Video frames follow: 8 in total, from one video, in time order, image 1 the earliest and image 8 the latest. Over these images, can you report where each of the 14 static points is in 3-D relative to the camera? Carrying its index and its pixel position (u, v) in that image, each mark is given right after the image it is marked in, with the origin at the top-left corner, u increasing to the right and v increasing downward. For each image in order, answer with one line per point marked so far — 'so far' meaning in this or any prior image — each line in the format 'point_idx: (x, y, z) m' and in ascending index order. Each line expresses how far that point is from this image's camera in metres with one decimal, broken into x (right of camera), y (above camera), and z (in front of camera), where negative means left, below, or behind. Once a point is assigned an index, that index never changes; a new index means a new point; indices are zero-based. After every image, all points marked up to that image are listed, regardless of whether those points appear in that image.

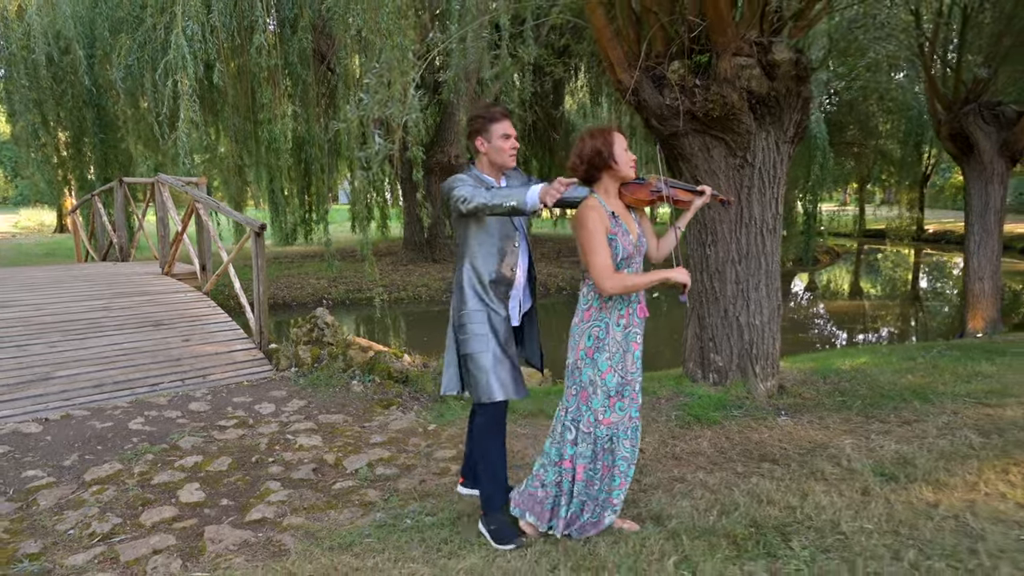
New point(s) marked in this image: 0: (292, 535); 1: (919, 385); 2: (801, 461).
0: (-1.0, -1.1, +3.0) m
1: (+2.8, -0.7, +4.7) m
2: (+1.5, -0.9, +3.5) m
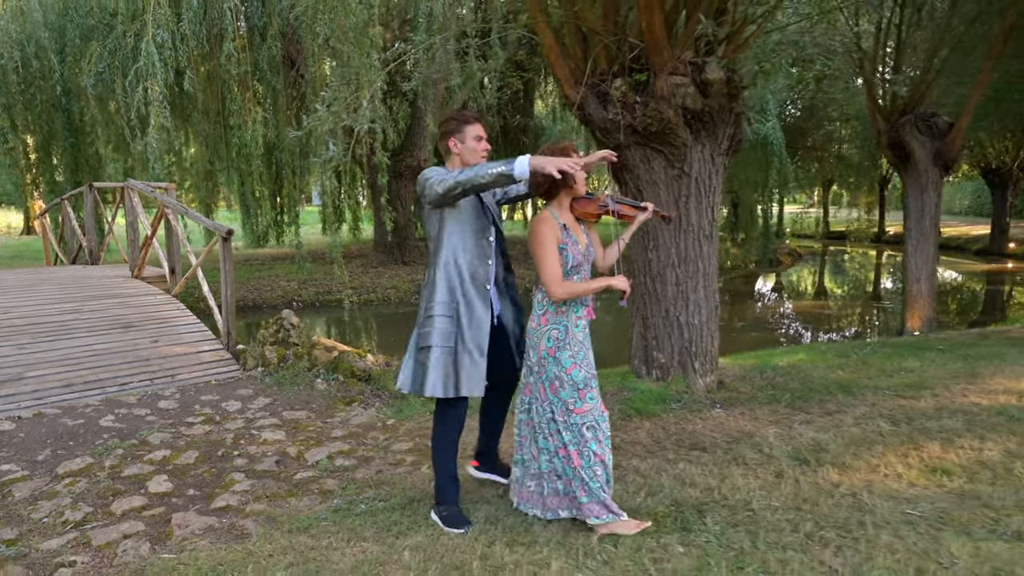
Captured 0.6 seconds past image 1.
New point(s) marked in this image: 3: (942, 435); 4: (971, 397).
0: (-1.2, -1.1, +3.2) m
1: (+2.5, -0.7, +5.1) m
2: (+1.2, -0.9, +3.8) m
3: (+2.4, -0.8, +3.8) m
4: (+3.1, -0.7, +4.5) m
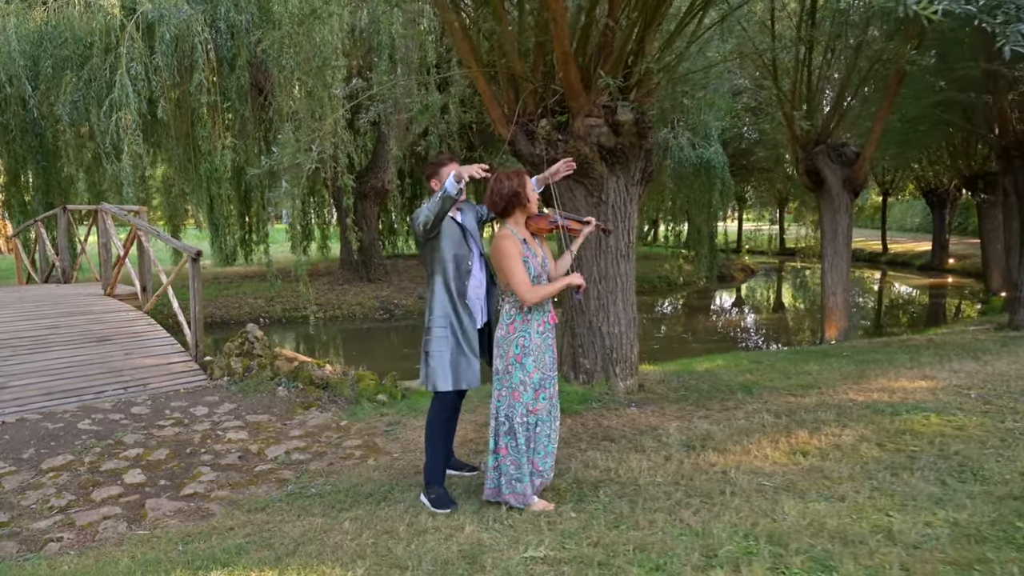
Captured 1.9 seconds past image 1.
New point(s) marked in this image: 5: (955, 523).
0: (-1.6, -1.2, +3.8) m
1: (+2.0, -0.8, +5.8) m
2: (+0.8, -1.0, +4.4) m
3: (+2.0, -0.9, +4.5) m
4: (+2.6, -0.8, +5.2) m
5: (+2.0, -1.0, +3.0) m
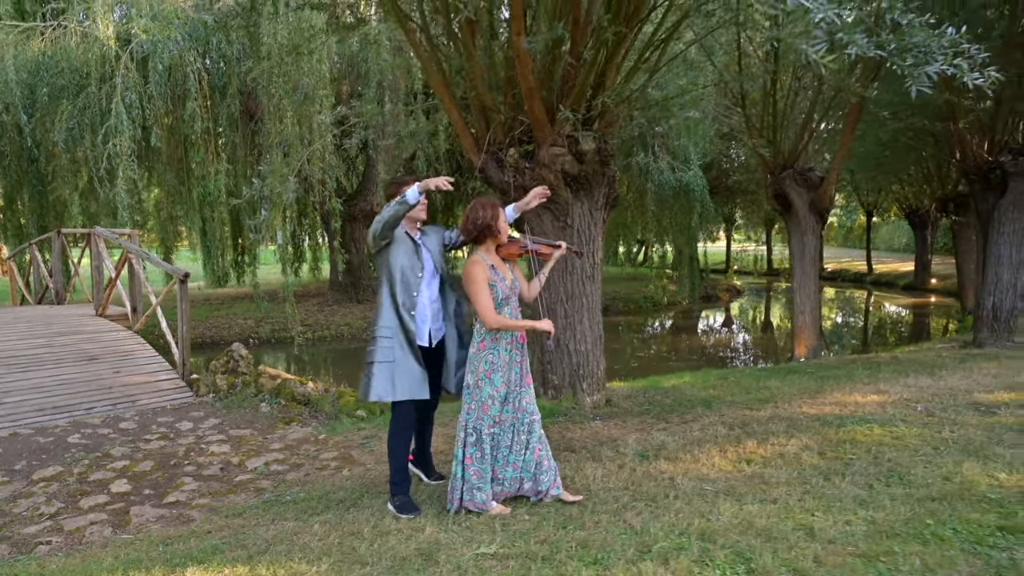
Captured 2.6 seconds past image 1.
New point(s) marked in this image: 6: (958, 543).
0: (-1.9, -1.3, +4.0) m
1: (+1.8, -1.0, +6.0) m
2: (+0.5, -1.1, +4.7) m
3: (+1.8, -1.0, +4.8) m
4: (+2.4, -1.0, +5.5) m
5: (+1.7, -1.1, +3.3) m
6: (+2.0, -1.1, +3.0) m
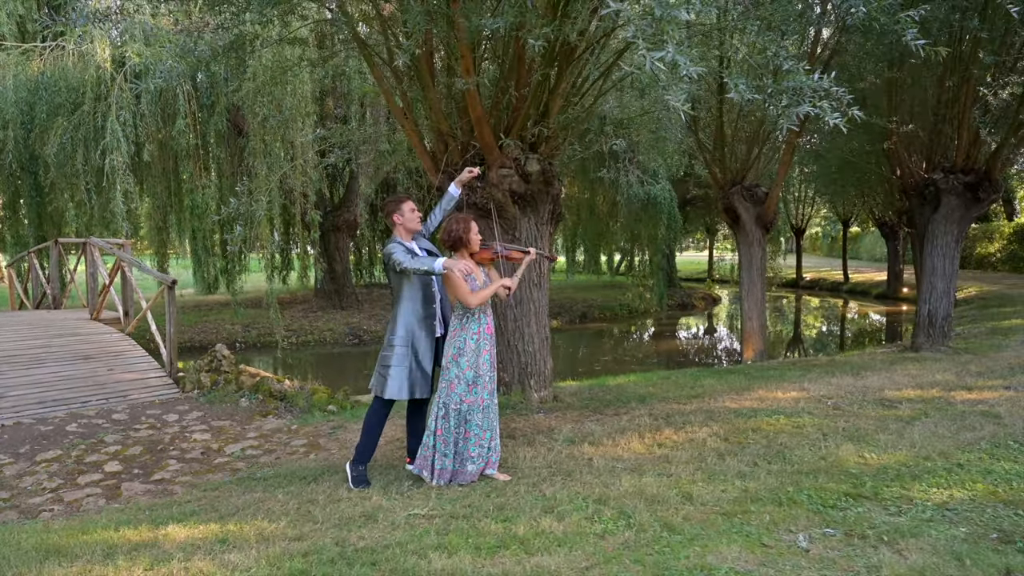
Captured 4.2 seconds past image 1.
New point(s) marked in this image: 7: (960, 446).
0: (-2.3, -1.3, +4.6) m
1: (+1.4, -1.0, +6.7) m
2: (+0.1, -1.2, +5.3) m
3: (+1.4, -1.1, +5.4) m
4: (+1.9, -1.0, +6.2) m
5: (+1.3, -1.2, +3.9) m
6: (+1.6, -1.2, +3.7) m
7: (+3.1, -1.1, +4.7) m
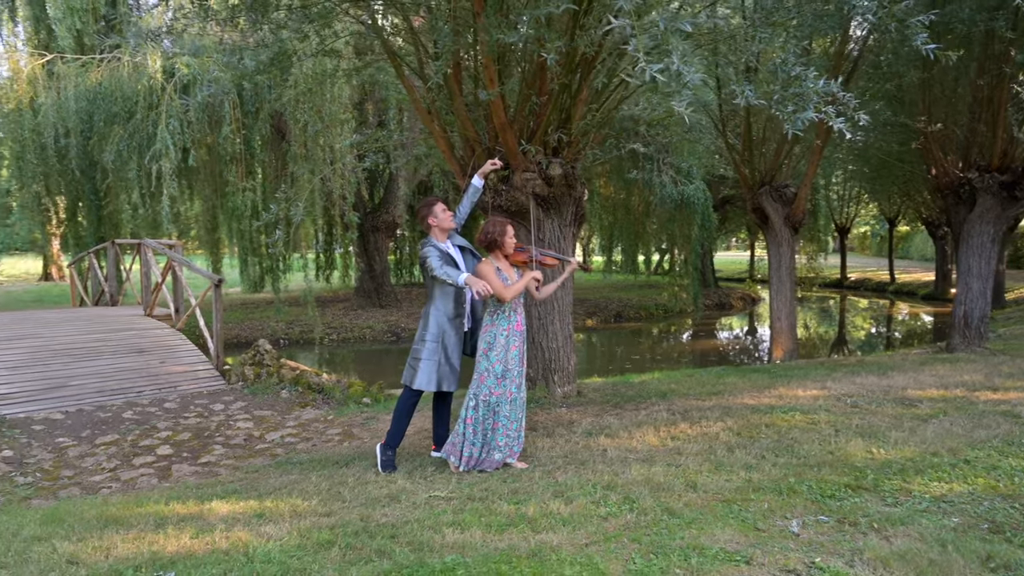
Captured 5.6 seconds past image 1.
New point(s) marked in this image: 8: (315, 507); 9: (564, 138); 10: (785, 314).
0: (-2.1, -1.3, +5.0) m
1: (+1.6, -1.0, +6.9) m
2: (+0.3, -1.2, +5.6) m
3: (+1.5, -1.1, +5.6) m
4: (+2.2, -1.0, +6.3) m
5: (+1.4, -1.2, +4.1) m
6: (+1.7, -1.2, +3.8) m
7: (+3.2, -1.1, +4.8) m
8: (-1.1, -1.2, +3.9) m
9: (+0.5, +1.4, +6.3) m
10: (+4.0, -0.4, +10.0) m
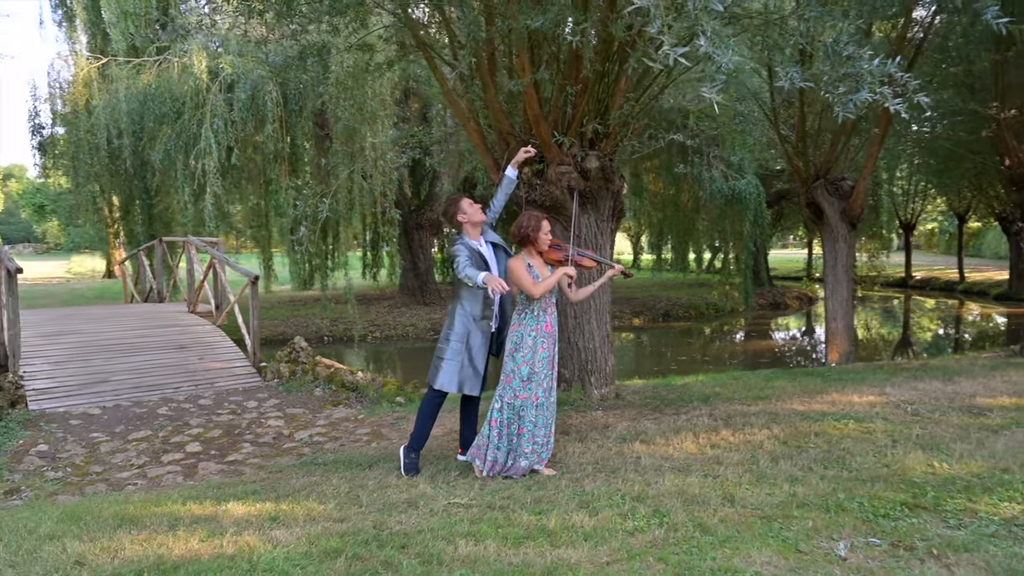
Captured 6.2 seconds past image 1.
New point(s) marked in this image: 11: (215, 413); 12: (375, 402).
0: (-1.9, -1.3, +5.0) m
1: (+1.9, -1.0, +6.5) m
2: (+0.5, -1.1, +5.3) m
3: (+1.8, -1.1, +5.3) m
4: (+2.5, -1.0, +5.9) m
5: (+1.6, -1.1, +3.8) m
6: (+1.8, -1.2, +3.5) m
7: (+3.4, -1.1, +4.3) m
8: (-1.0, -1.2, +3.7) m
9: (+0.8, +1.4, +6.0) m
10: (+4.6, -0.4, +9.4) m
11: (-2.8, -1.2, +6.3) m
12: (-1.4, -1.1, +6.8) m
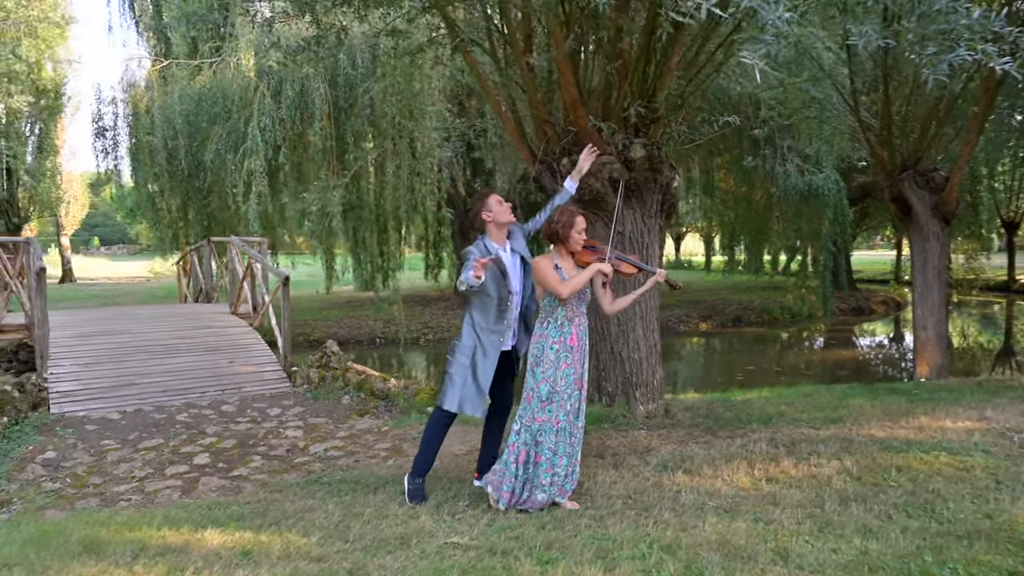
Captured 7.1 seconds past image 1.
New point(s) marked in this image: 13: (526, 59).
0: (-1.8, -1.3, +4.6) m
1: (+2.3, -1.1, +5.7) m
2: (+0.7, -1.2, +4.7) m
3: (+1.9, -1.1, +4.5) m
4: (+2.7, -1.1, +5.1) m
5: (+1.6, -1.2, +3.0) m
6: (+1.8, -1.2, +2.7) m
7: (+3.5, -1.1, +3.4) m
8: (-1.0, -1.2, +3.3) m
9: (+1.1, +1.4, +5.4) m
10: (+5.2, -0.4, +8.3) m
11: (-2.5, -1.2, +6.0) m
12: (-1.0, -1.2, +6.4) m
13: (+0.1, +1.8, +5.3) m
